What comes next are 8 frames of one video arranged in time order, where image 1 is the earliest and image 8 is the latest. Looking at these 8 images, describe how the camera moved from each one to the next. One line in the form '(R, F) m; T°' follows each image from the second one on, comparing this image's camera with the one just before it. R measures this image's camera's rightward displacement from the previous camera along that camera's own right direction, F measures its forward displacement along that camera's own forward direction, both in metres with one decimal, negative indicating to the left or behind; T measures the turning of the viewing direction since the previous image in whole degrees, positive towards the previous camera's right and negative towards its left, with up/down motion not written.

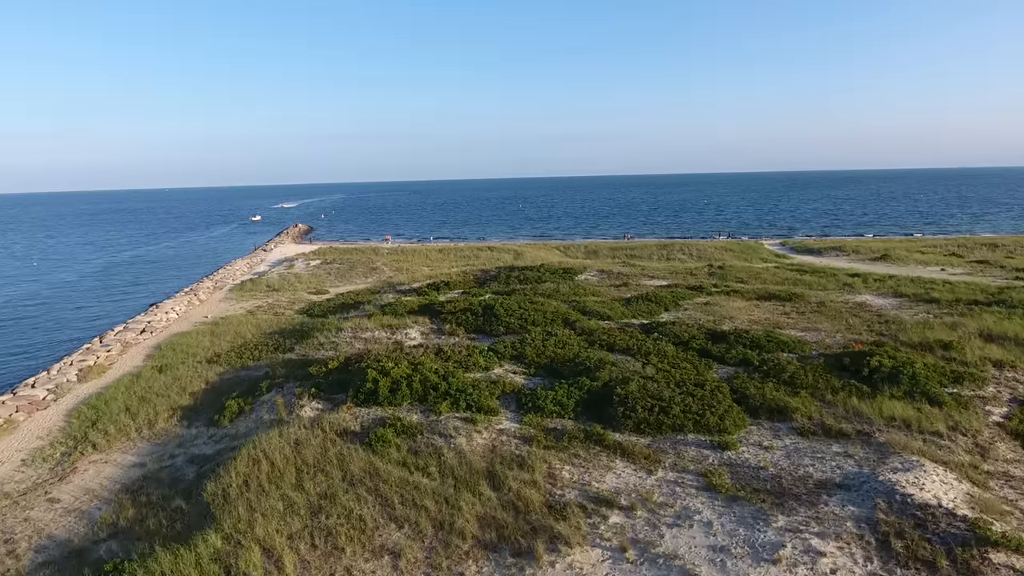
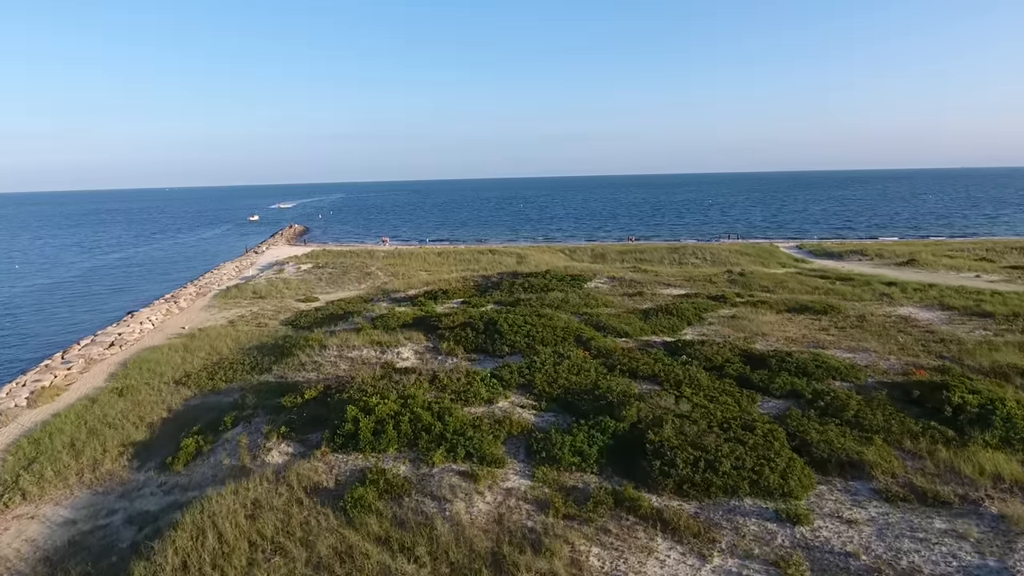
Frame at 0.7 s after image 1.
(-0.2, +2.2) m; 0°
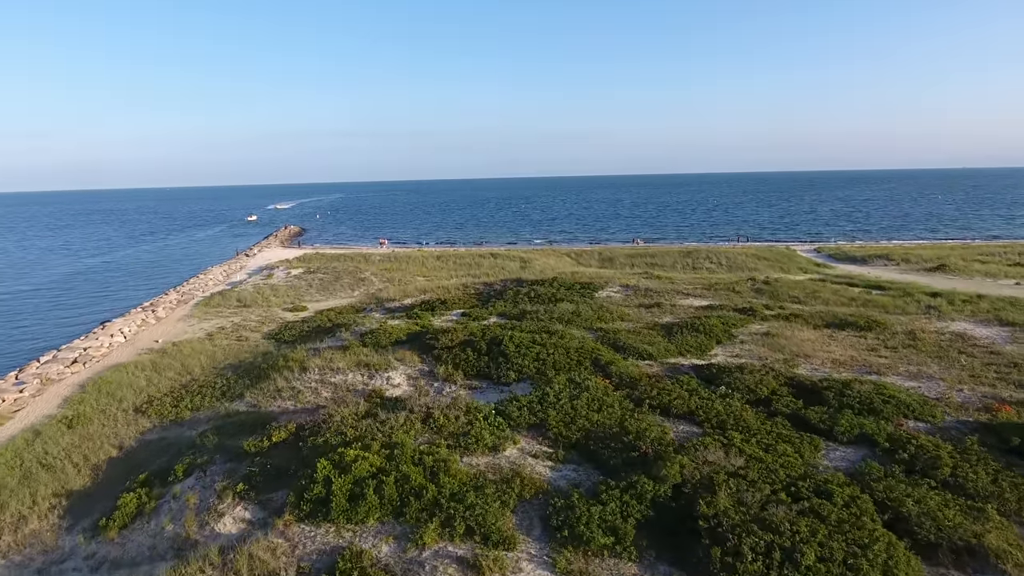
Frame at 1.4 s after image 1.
(-0.2, +2.2) m; 0°
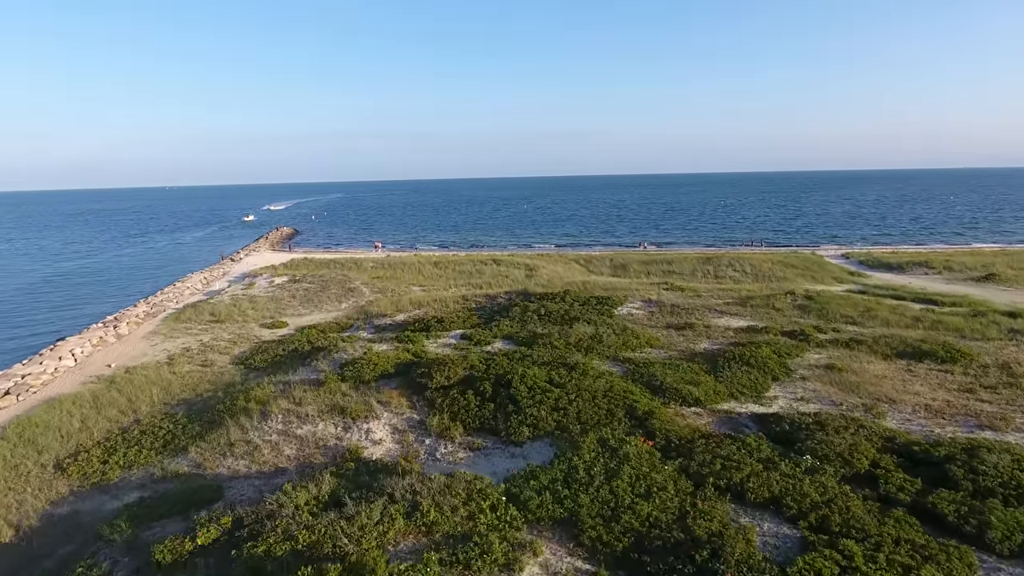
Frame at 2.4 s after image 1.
(-0.3, +3.0) m; 0°
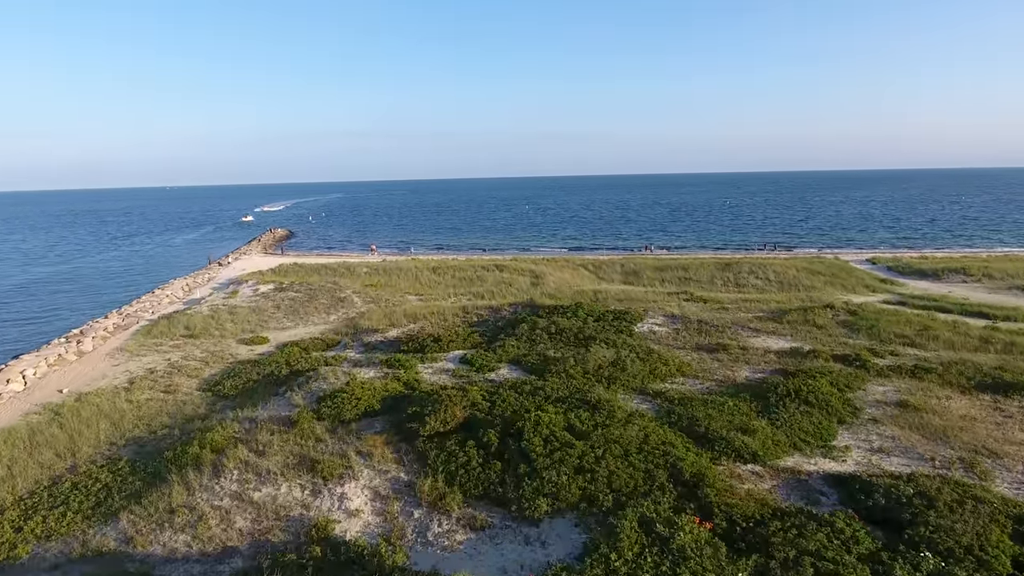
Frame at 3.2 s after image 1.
(-0.2, +2.4) m; 0°
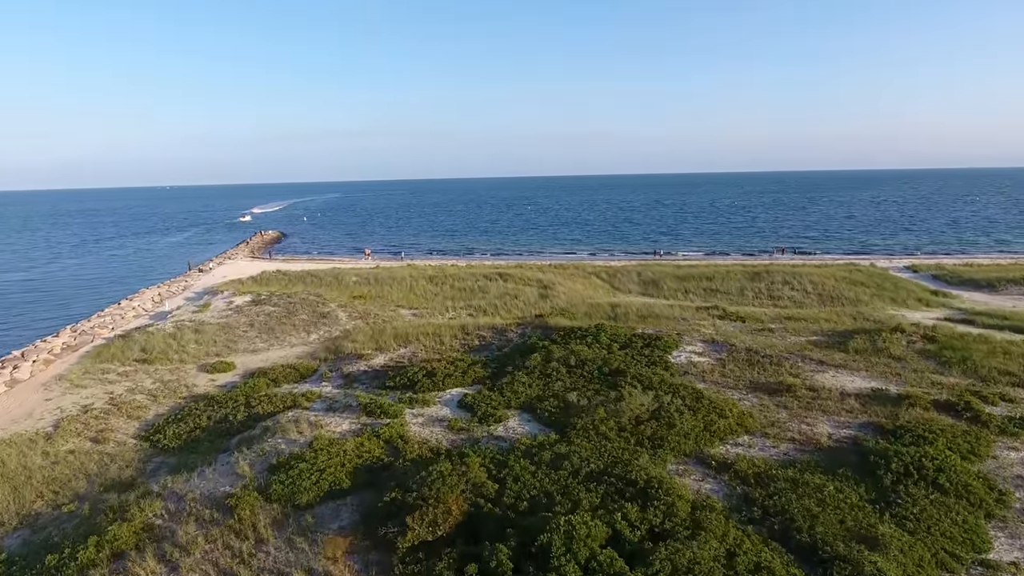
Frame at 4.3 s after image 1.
(-0.3, +3.2) m; 0°
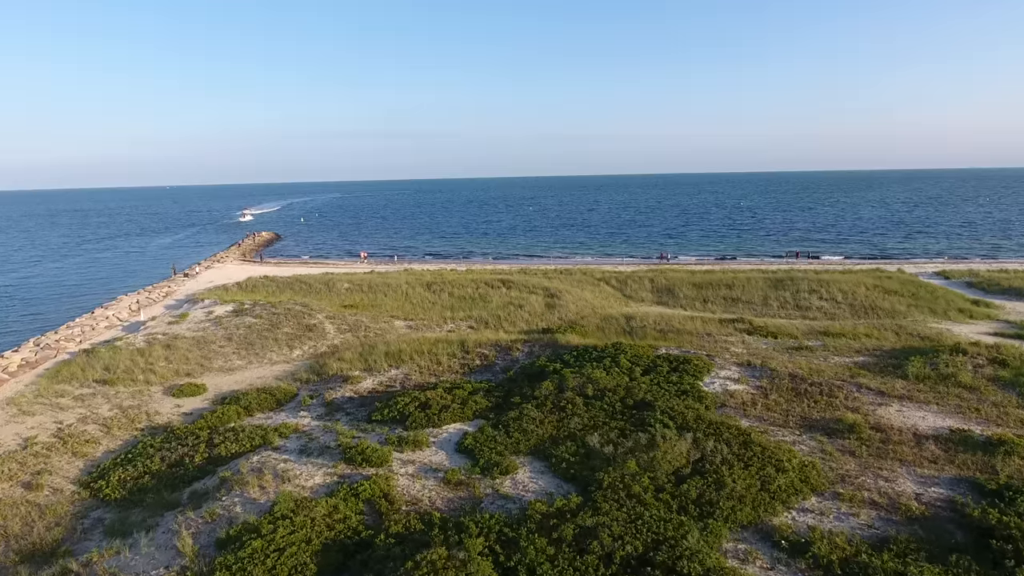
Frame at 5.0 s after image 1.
(-0.2, +2.1) m; 0°
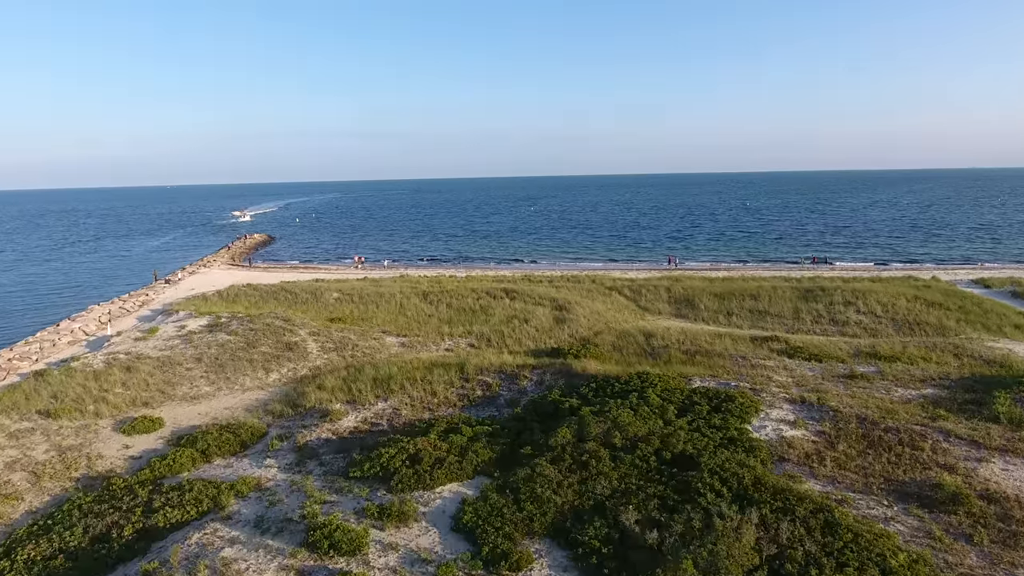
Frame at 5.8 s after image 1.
(-0.2, +2.3) m; 0°
